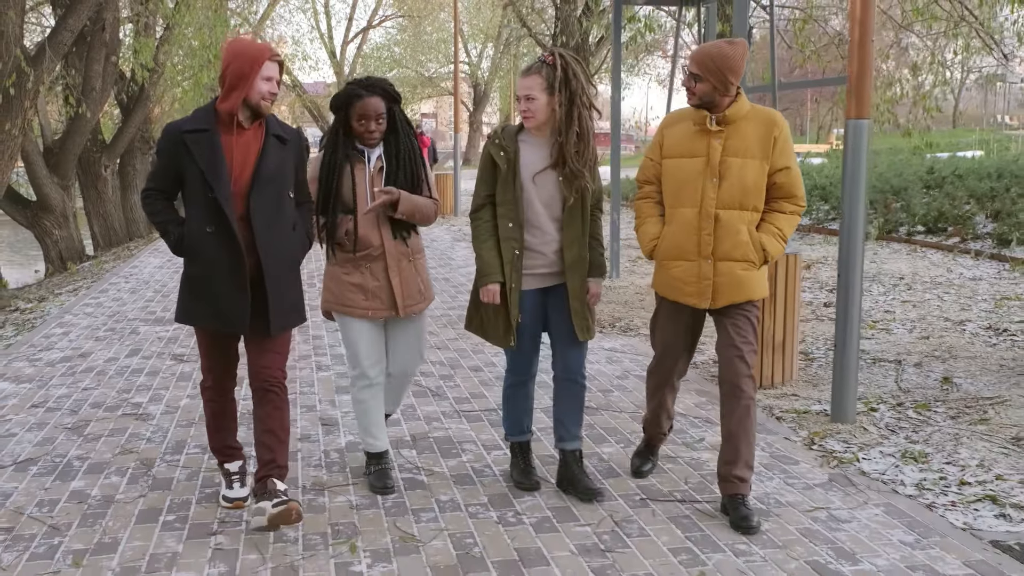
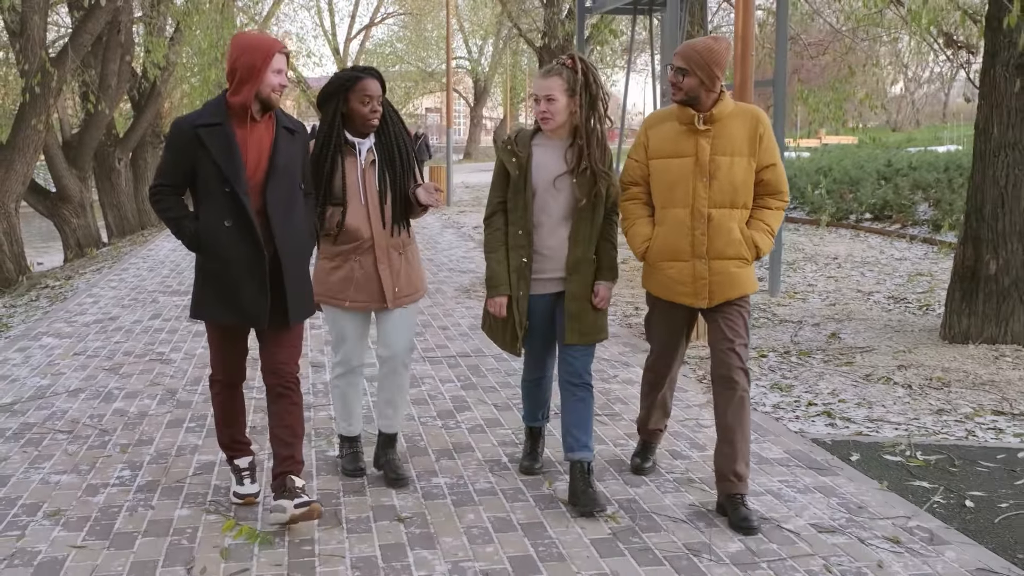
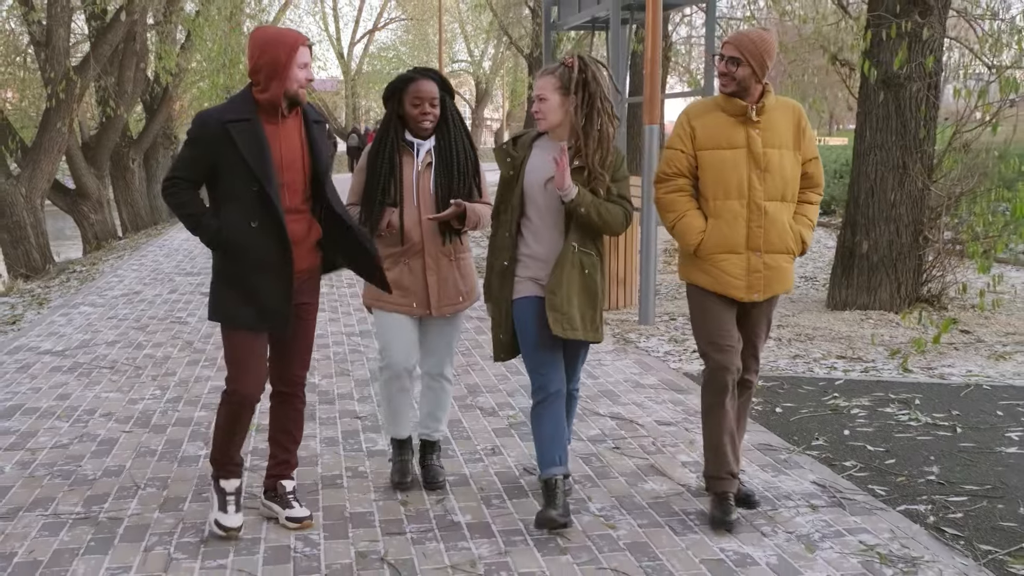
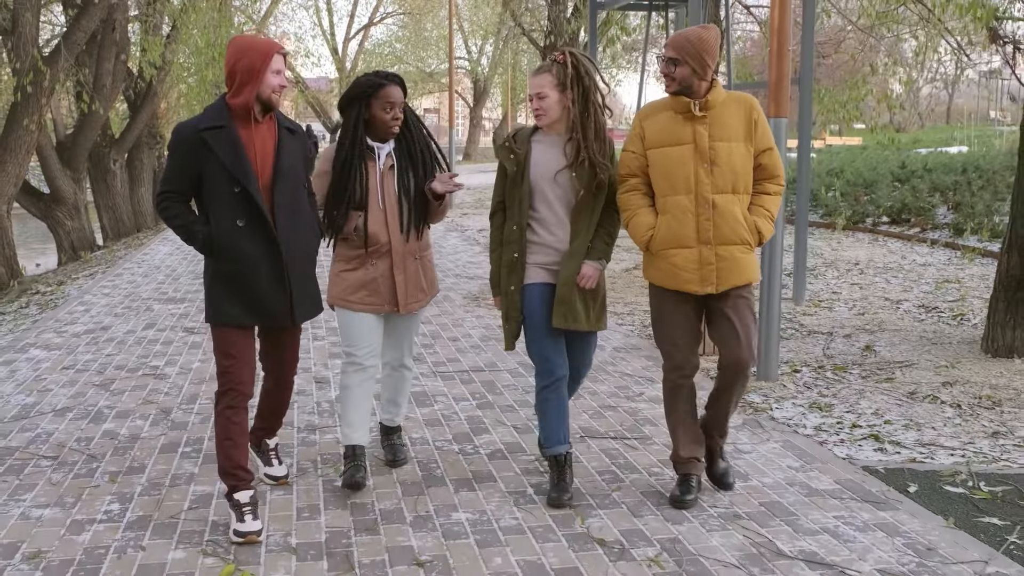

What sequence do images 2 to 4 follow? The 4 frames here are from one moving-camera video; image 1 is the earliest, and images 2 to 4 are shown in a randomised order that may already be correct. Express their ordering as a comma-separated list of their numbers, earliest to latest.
4, 2, 3
